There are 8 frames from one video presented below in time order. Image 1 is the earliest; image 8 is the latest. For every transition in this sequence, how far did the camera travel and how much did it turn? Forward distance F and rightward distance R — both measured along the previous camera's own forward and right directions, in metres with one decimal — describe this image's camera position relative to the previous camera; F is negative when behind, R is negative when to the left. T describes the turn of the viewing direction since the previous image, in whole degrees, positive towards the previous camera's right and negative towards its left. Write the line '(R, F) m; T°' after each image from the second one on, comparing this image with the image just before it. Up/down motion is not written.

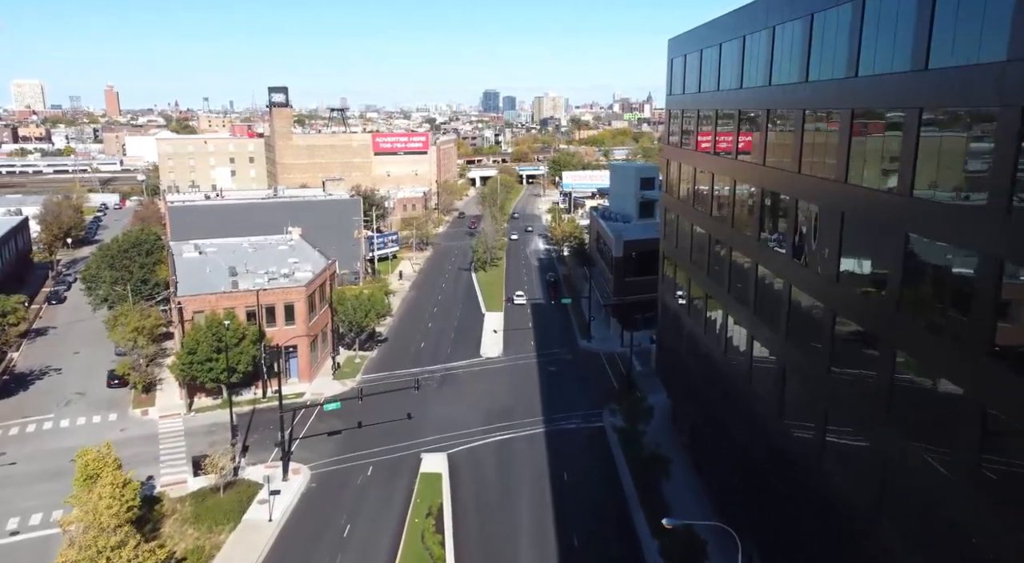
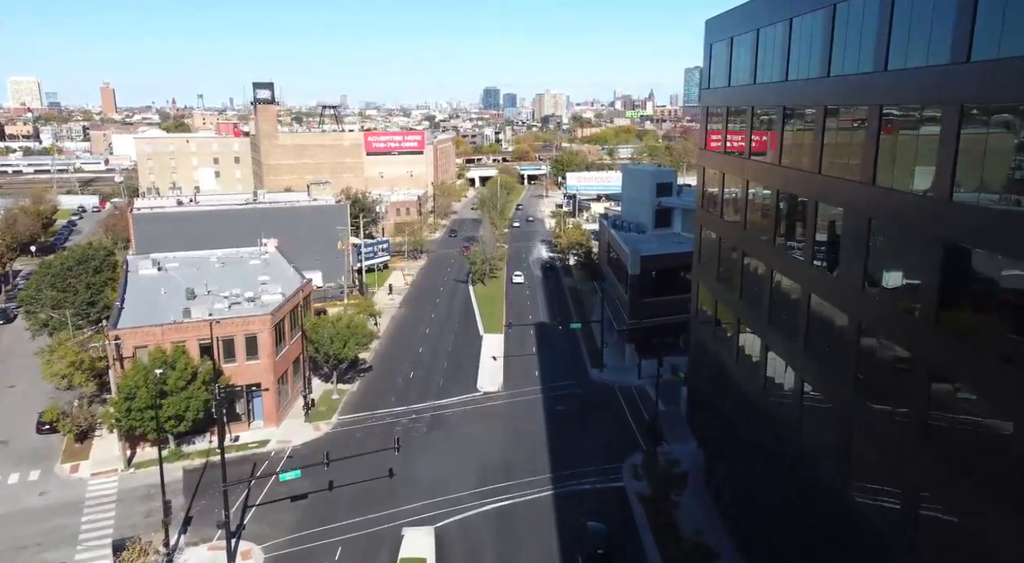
(-0.1, +7.8) m; 0°
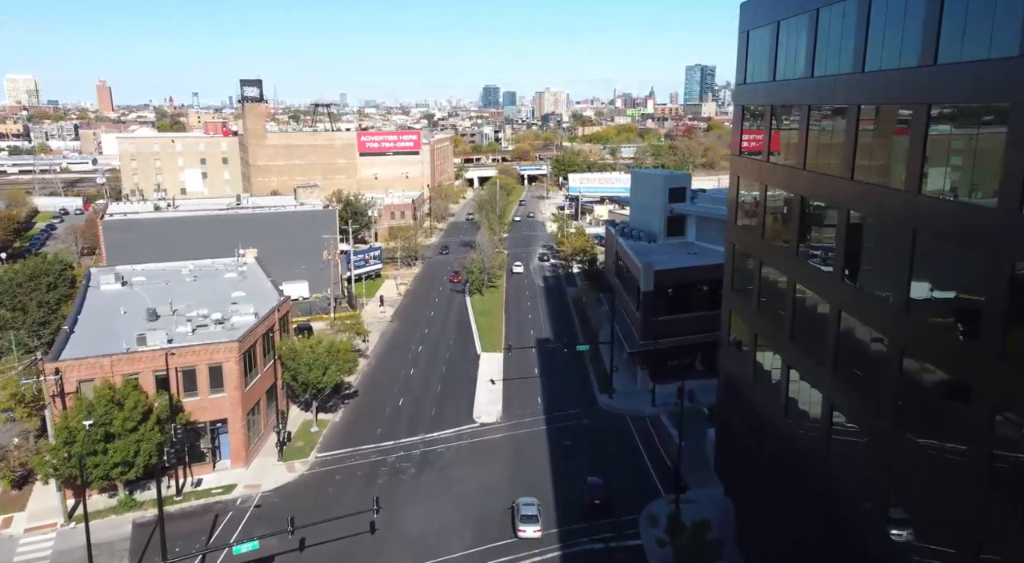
(0.0, +5.3) m; 0°
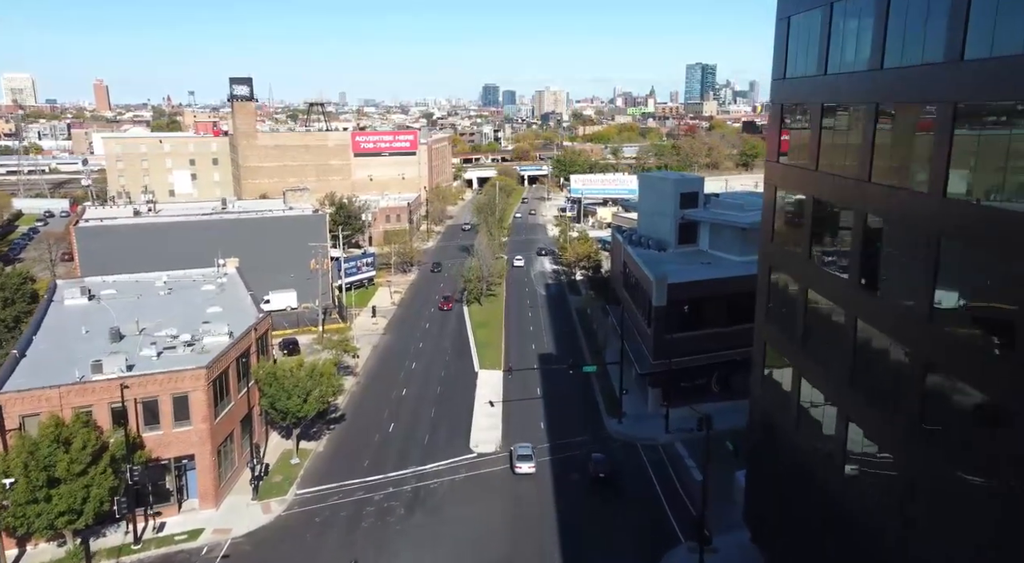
(0.0, +4.1) m; 0°
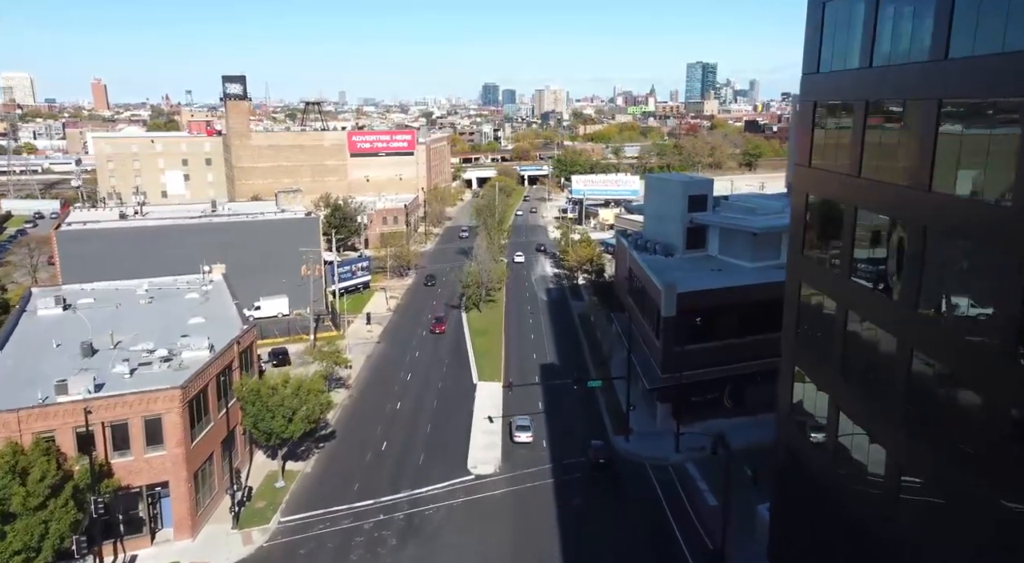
(0.0, +2.7) m; 0°
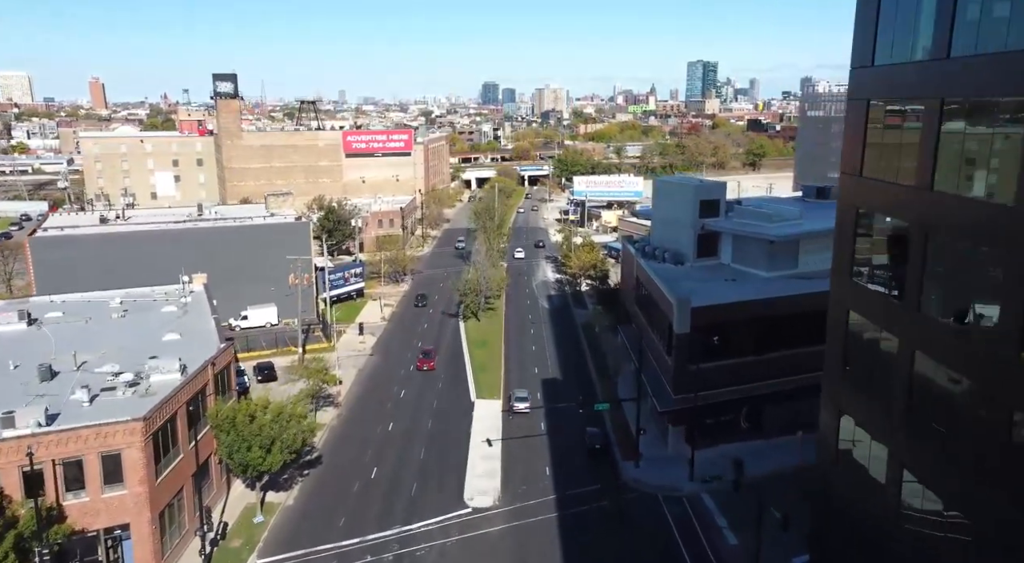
(0.0, +3.3) m; 0°
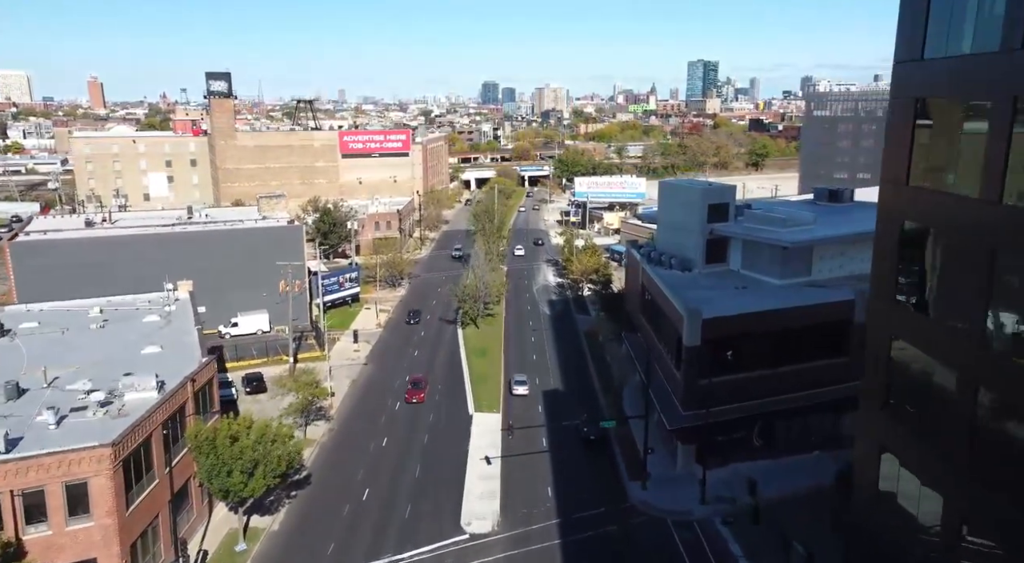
(0.0, +2.3) m; 0°
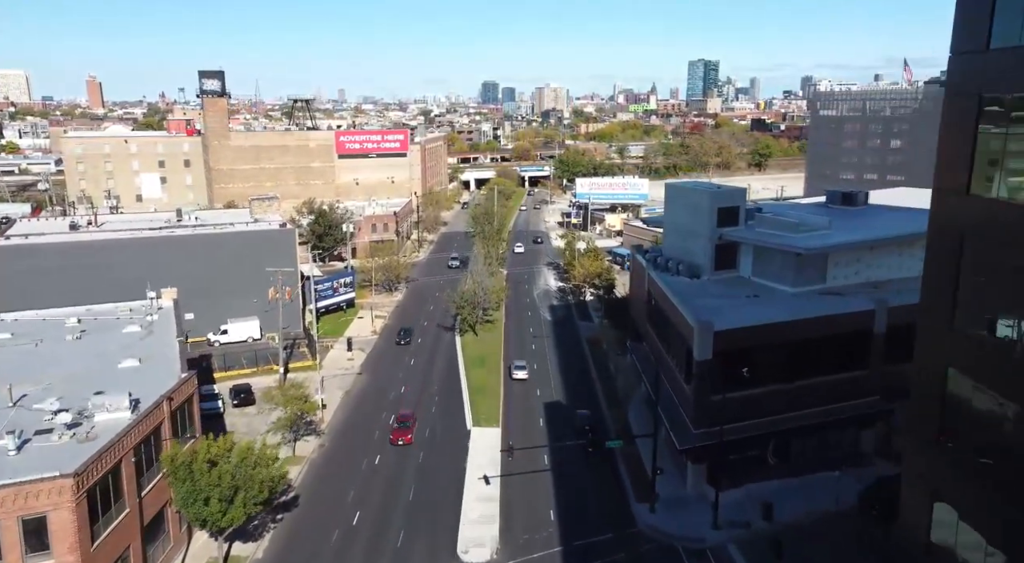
(0.0, +2.3) m; 0°
